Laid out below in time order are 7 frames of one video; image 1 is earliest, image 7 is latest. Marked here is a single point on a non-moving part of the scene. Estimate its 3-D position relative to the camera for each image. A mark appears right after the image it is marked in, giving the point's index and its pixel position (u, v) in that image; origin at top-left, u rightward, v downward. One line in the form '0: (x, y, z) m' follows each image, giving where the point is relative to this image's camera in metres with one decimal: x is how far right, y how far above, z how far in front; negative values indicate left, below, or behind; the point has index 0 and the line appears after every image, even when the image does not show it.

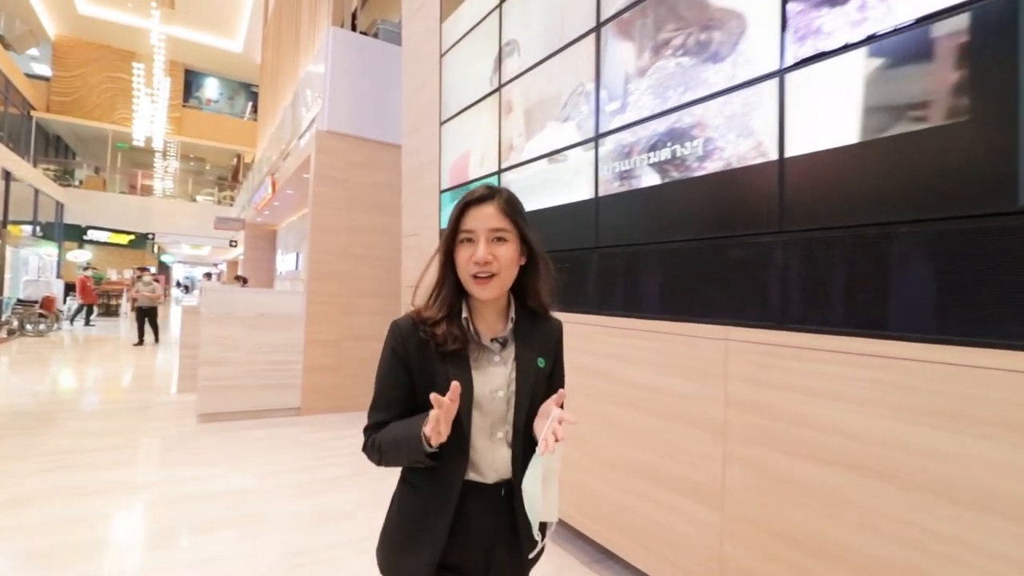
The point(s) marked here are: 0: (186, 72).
0: (-11.2, +7.4, +18.7) m
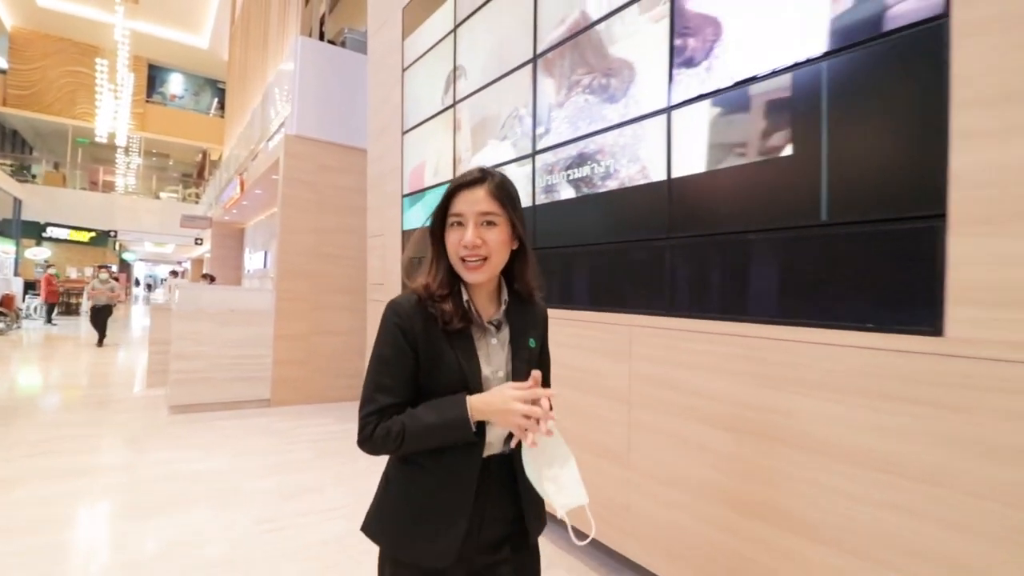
0: (-12.2, +7.5, +18.4) m
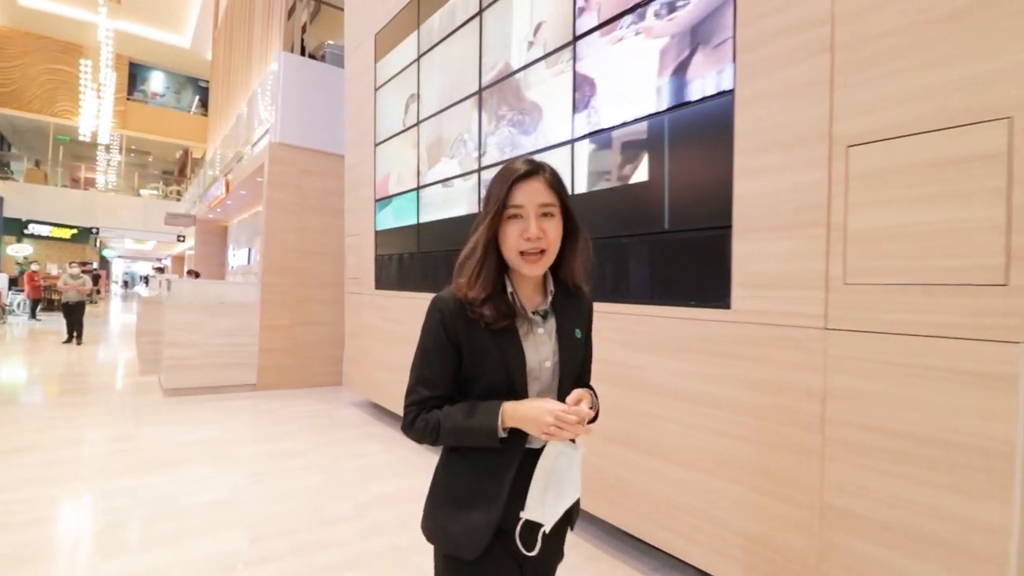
0: (-12.9, +7.6, +18.6) m
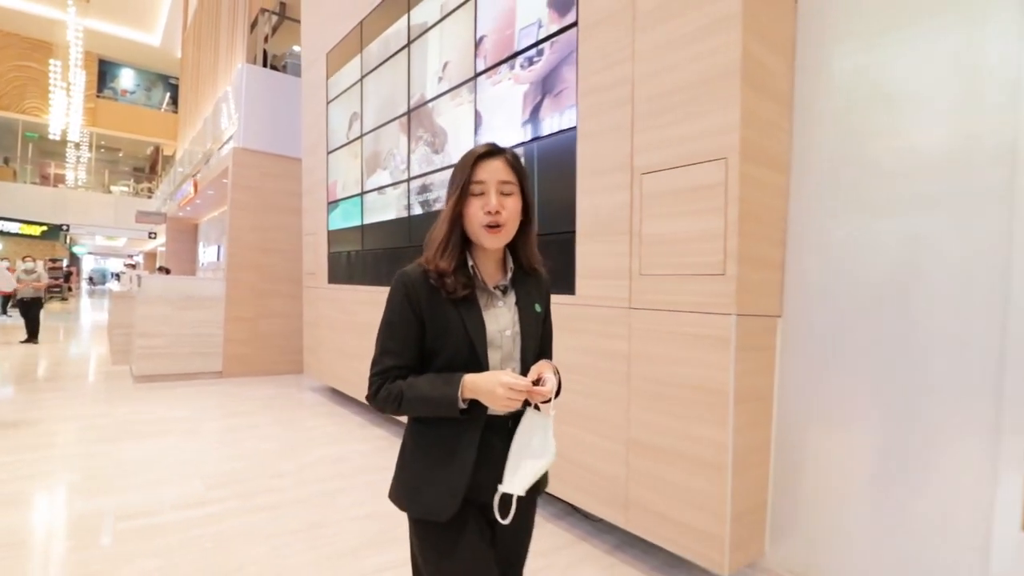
0: (-14.0, +7.7, +18.6) m
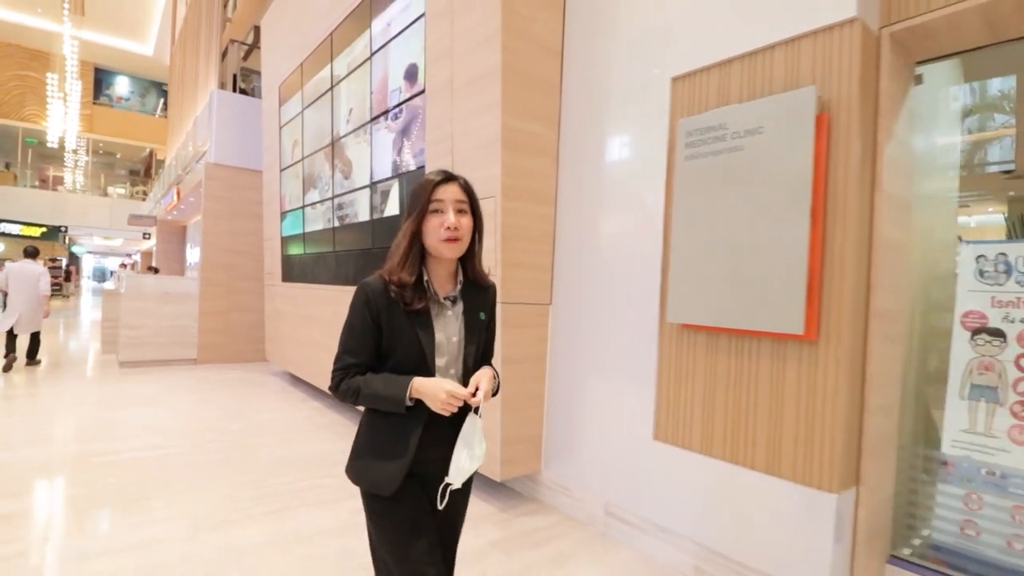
0: (-14.8, +7.7, +19.4) m
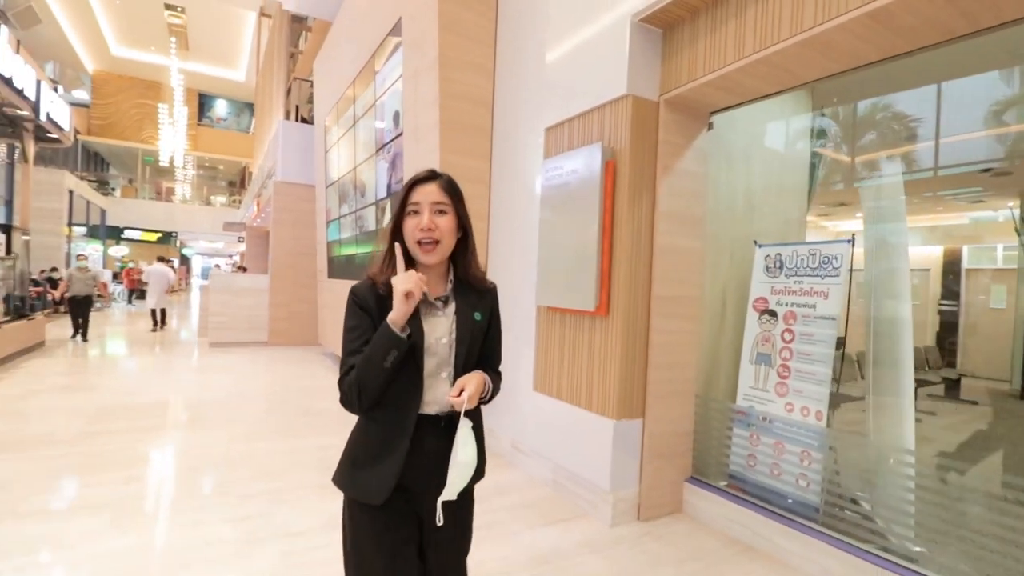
0: (-12.7, +7.9, +22.2) m
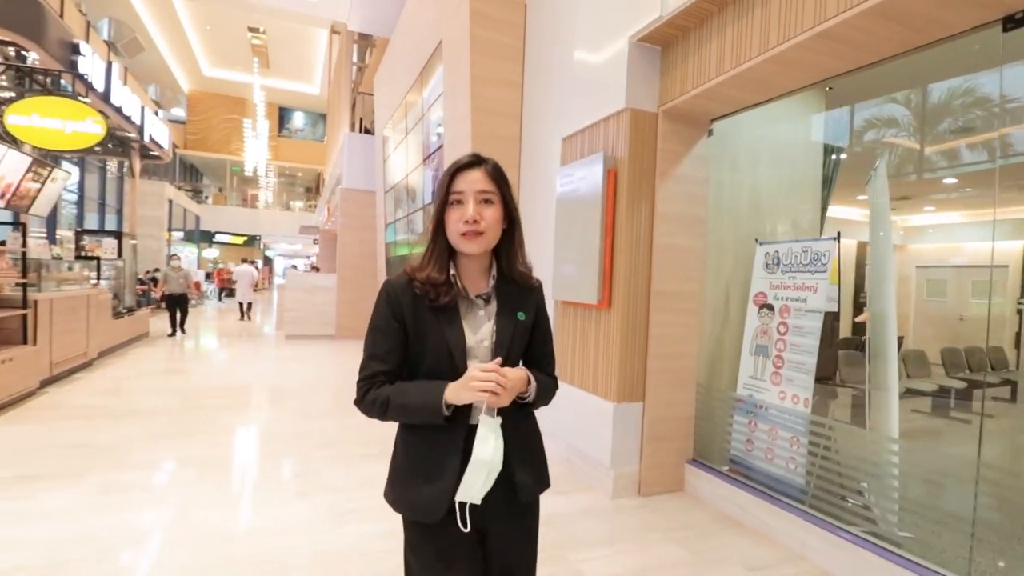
0: (-10.2, +7.9, +24.0) m
